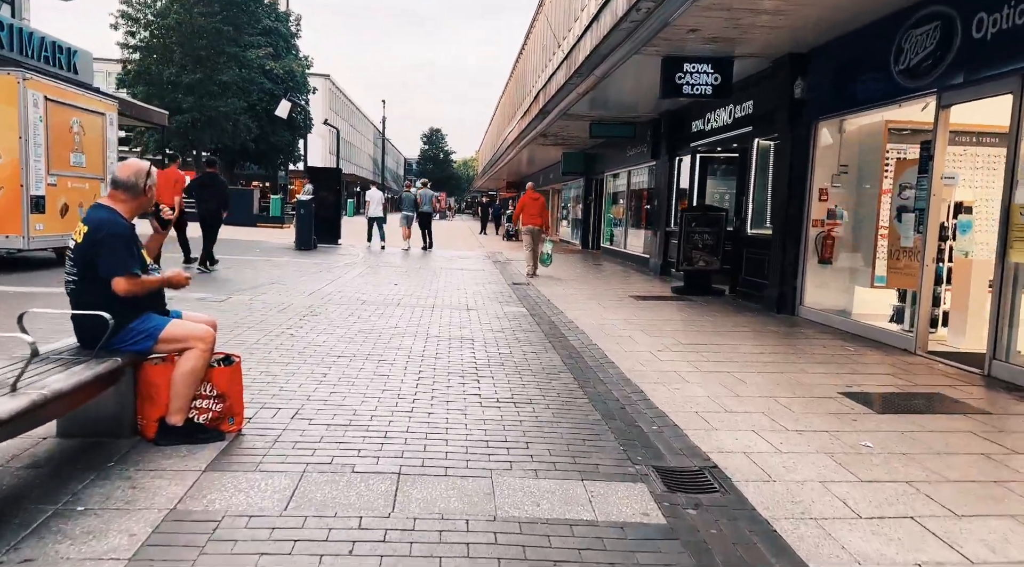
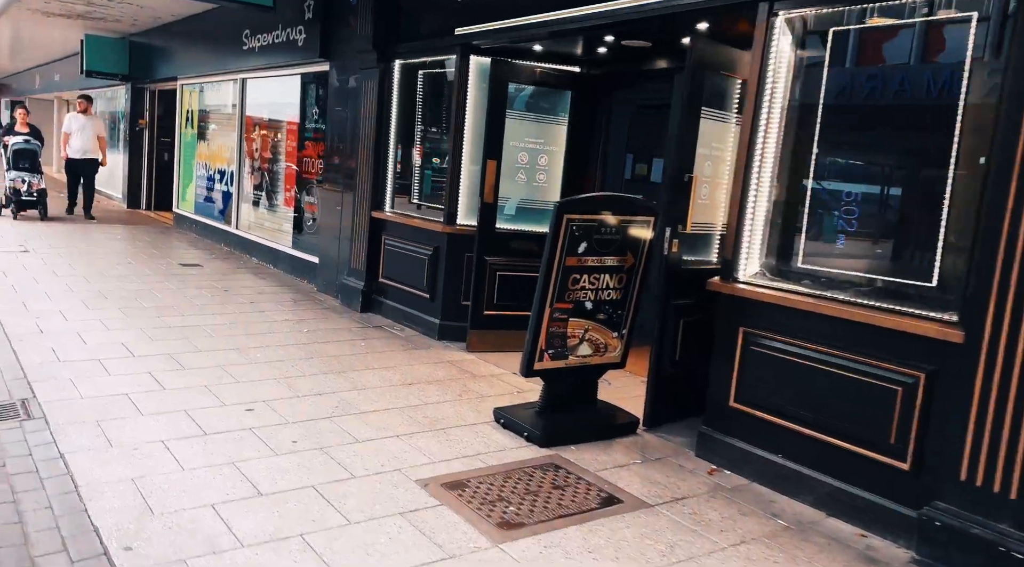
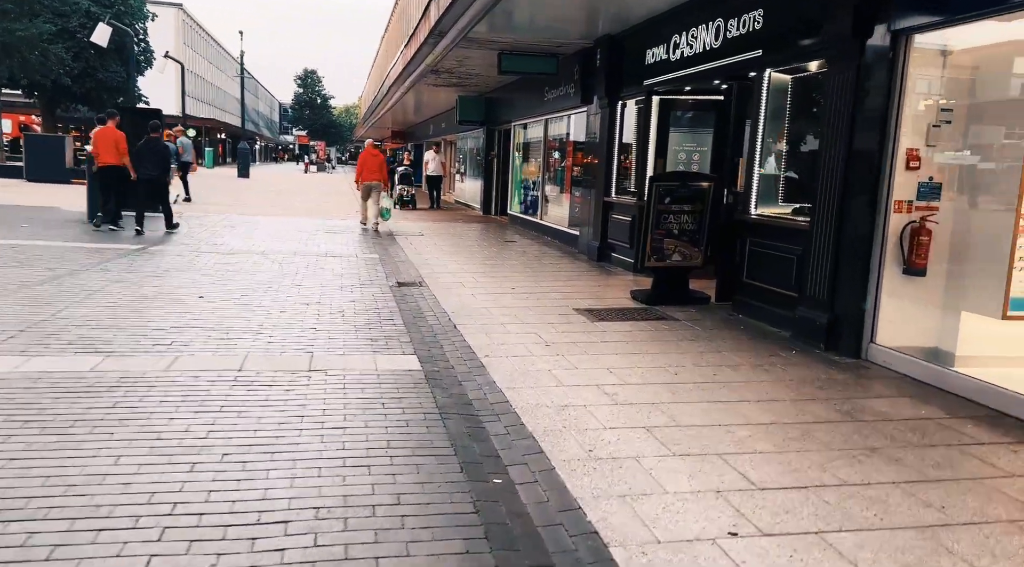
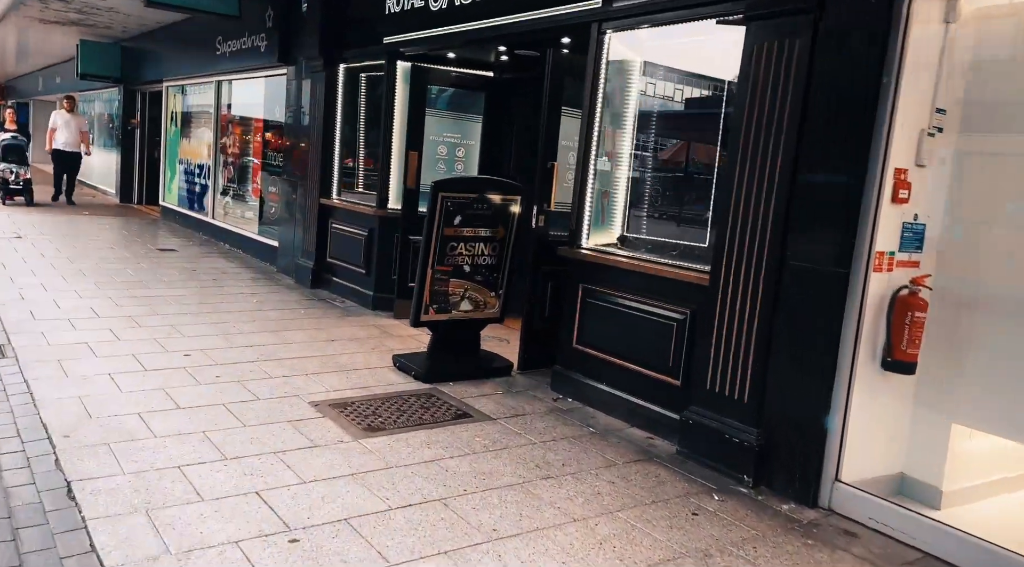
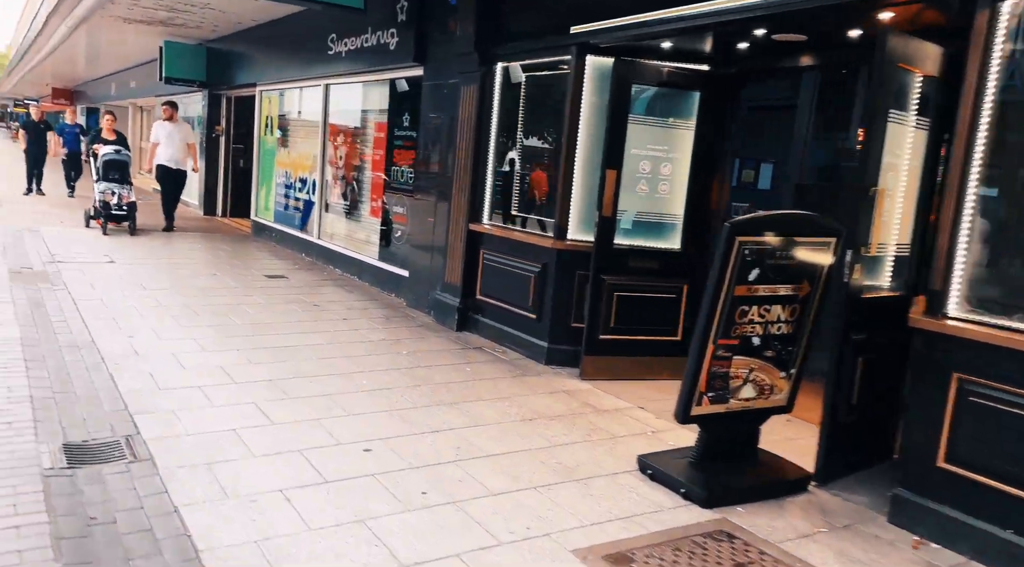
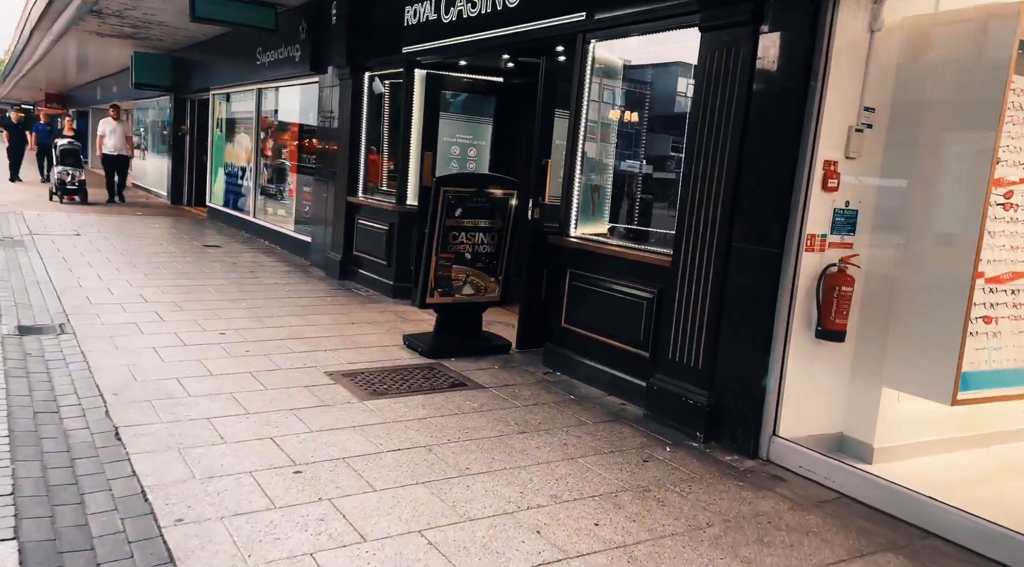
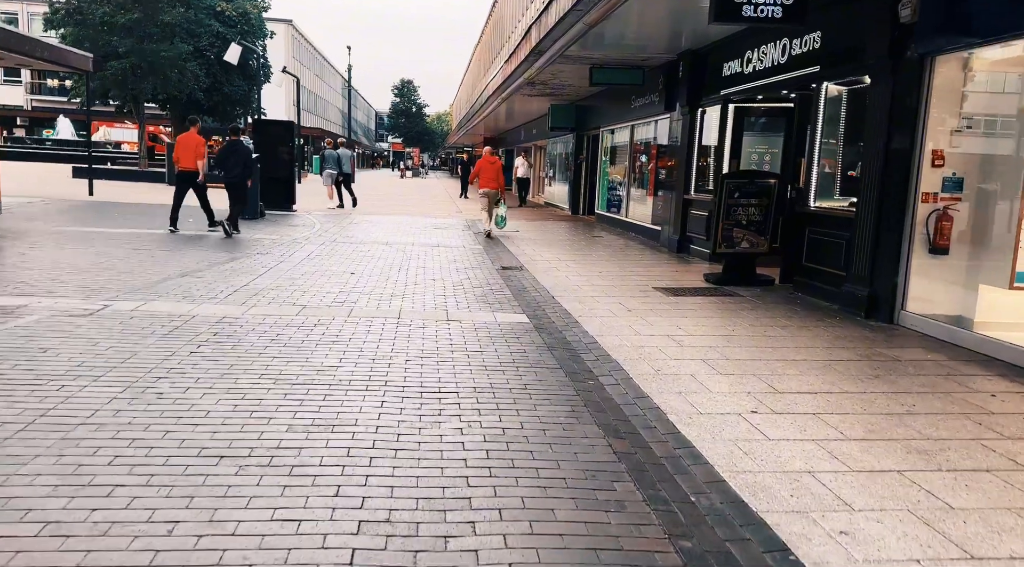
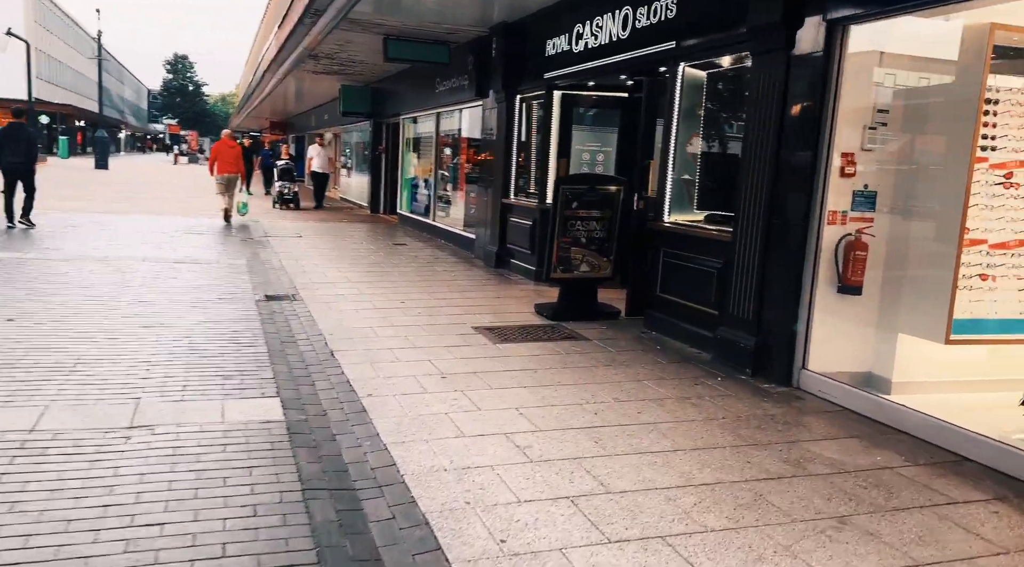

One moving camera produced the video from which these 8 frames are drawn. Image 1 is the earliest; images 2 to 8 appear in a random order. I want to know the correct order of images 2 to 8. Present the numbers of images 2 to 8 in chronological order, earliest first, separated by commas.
7, 3, 8, 6, 4, 2, 5
